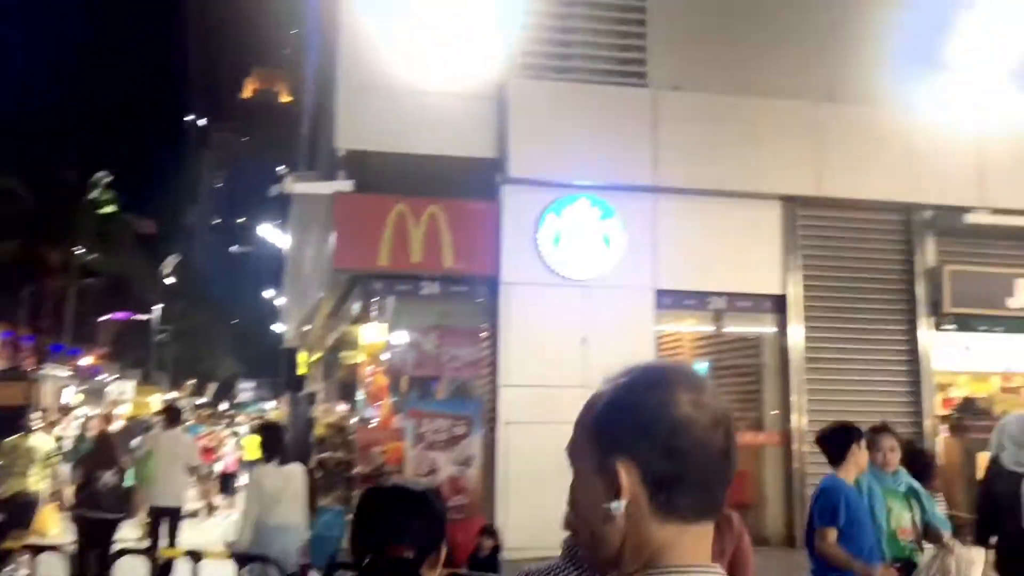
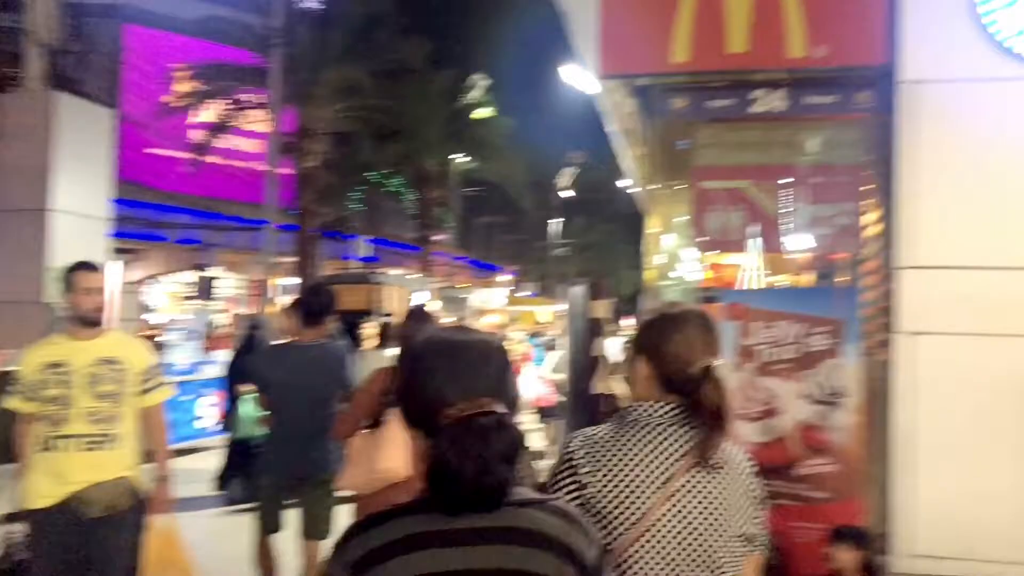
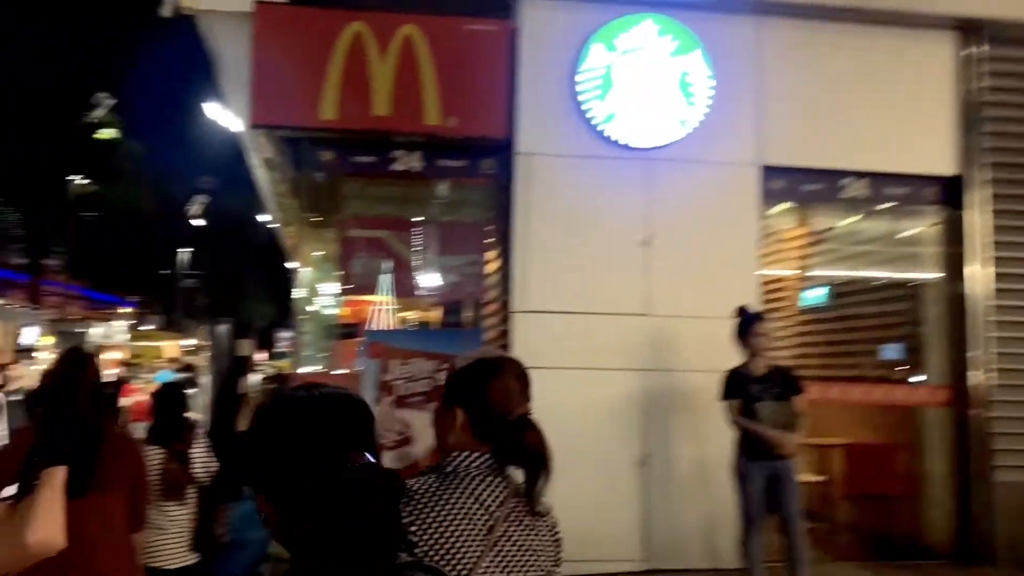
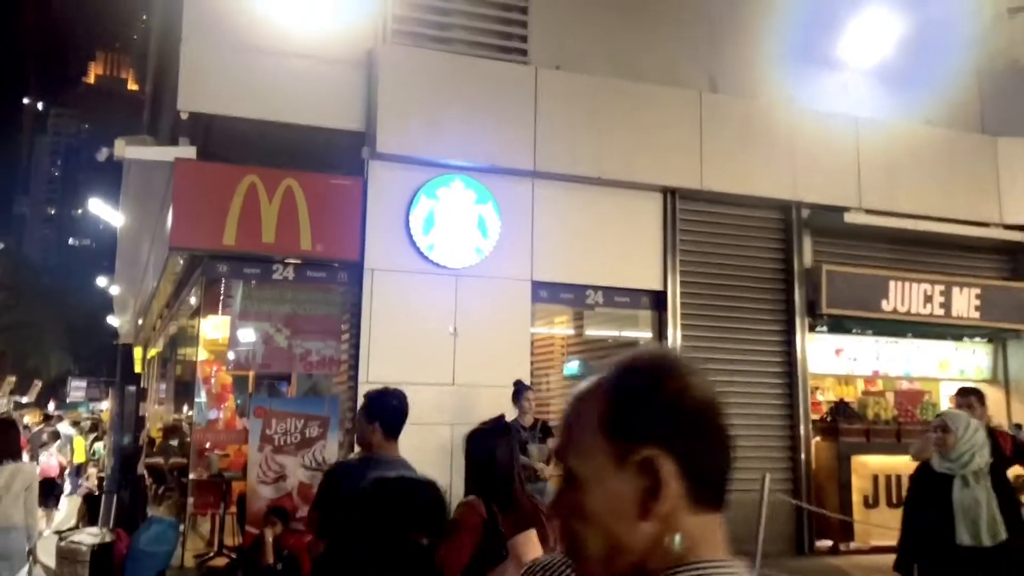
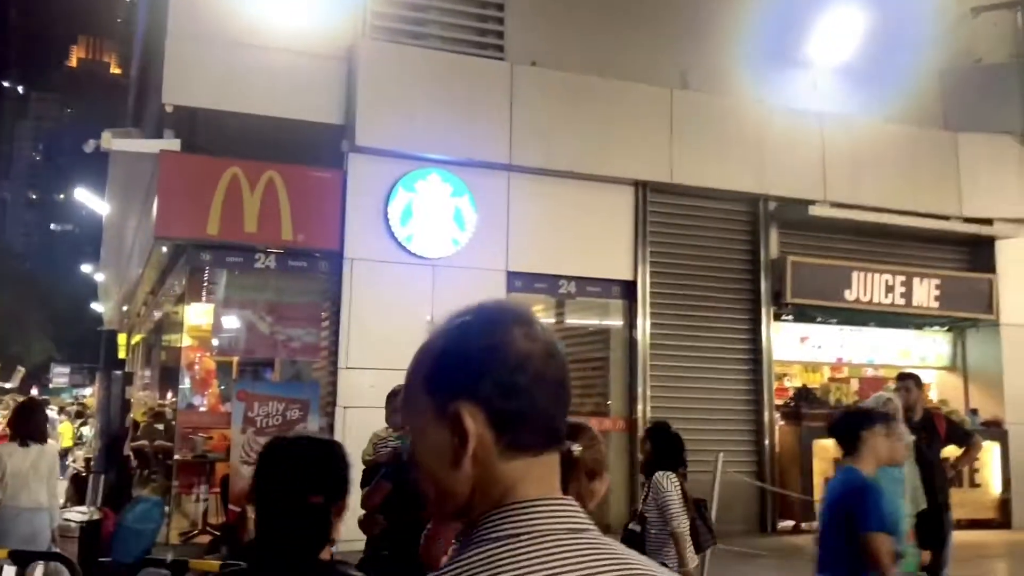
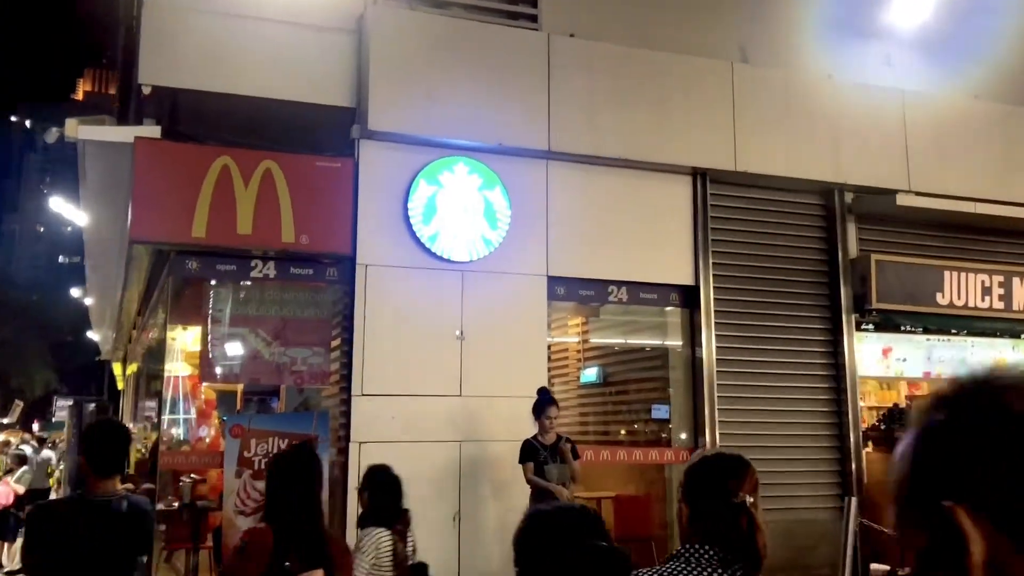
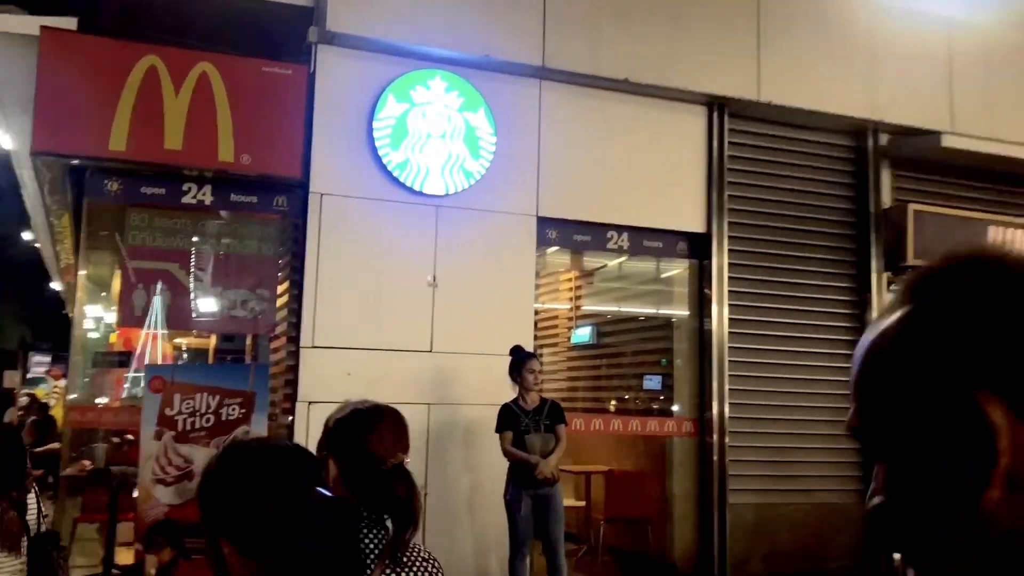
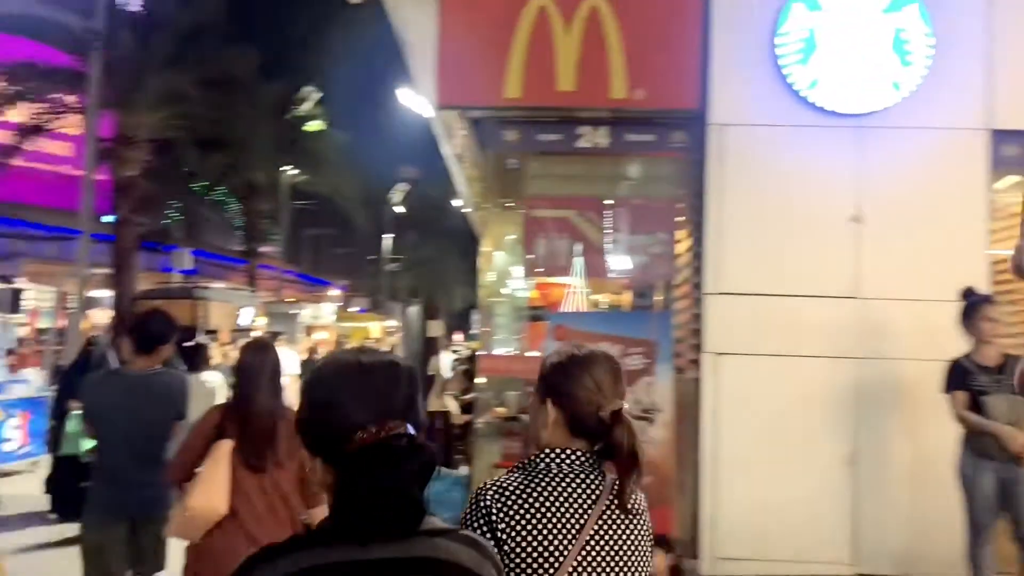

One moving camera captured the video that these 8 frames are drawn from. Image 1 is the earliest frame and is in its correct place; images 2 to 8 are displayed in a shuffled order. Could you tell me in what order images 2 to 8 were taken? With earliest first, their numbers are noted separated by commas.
5, 4, 6, 7, 3, 8, 2
